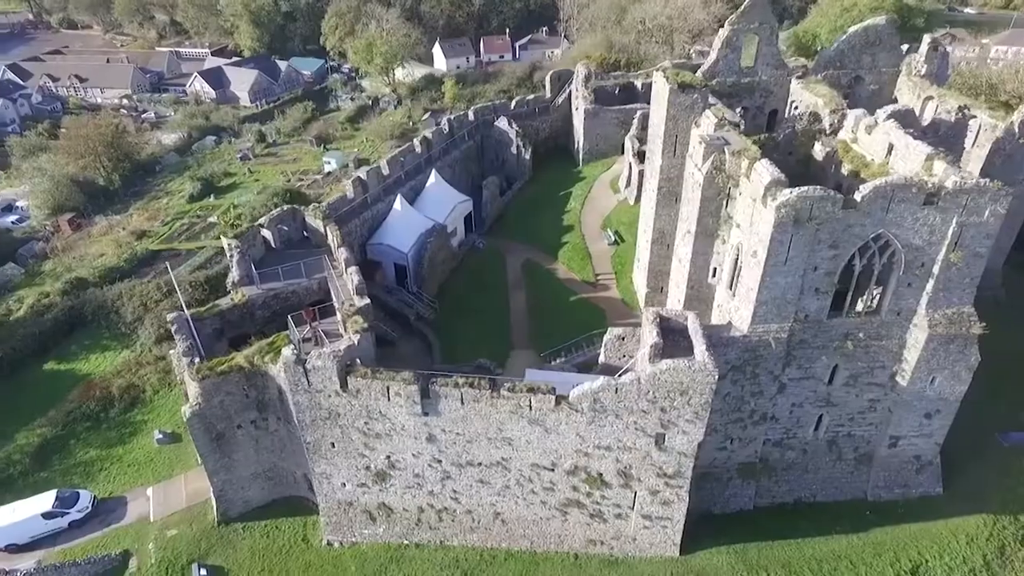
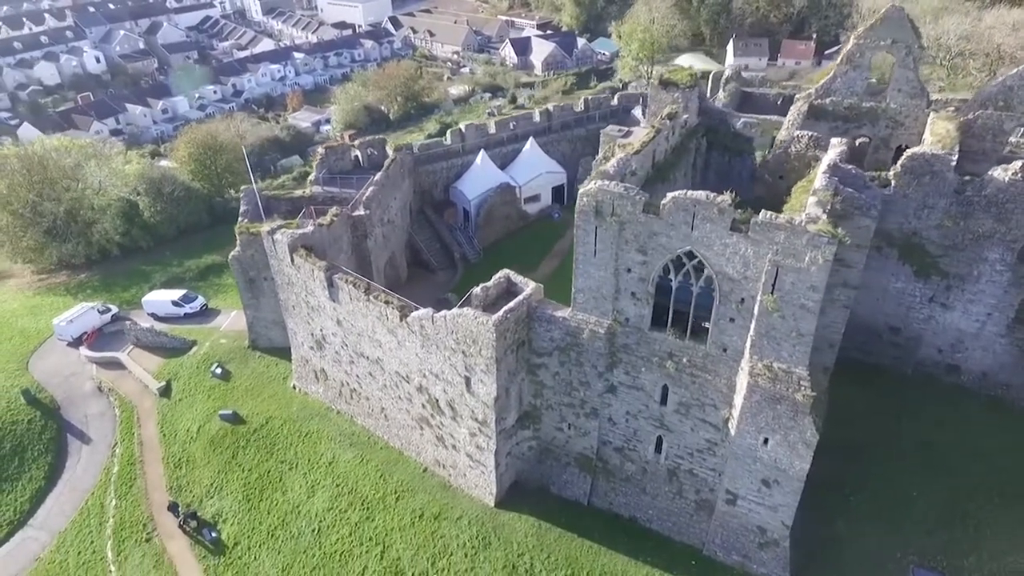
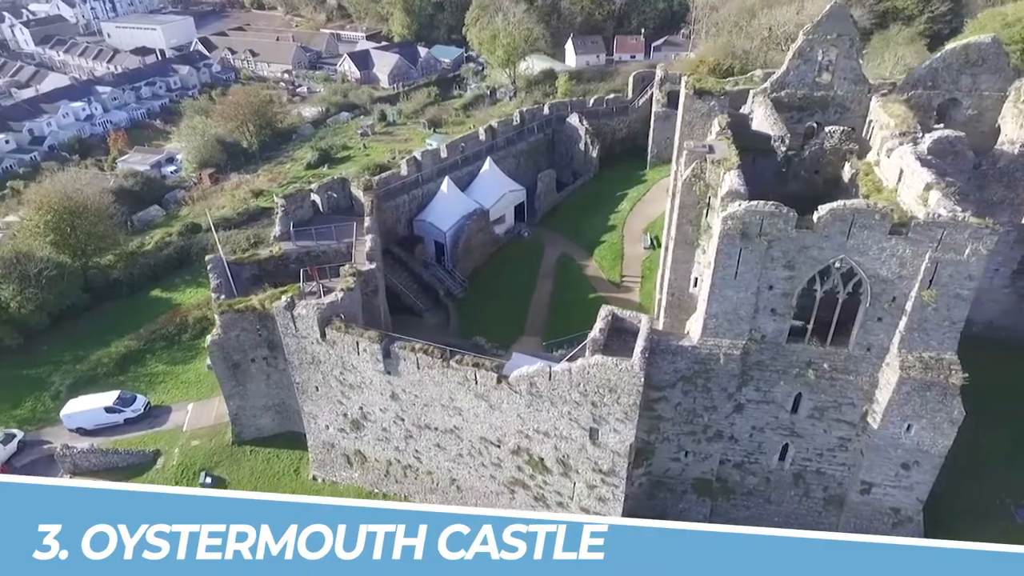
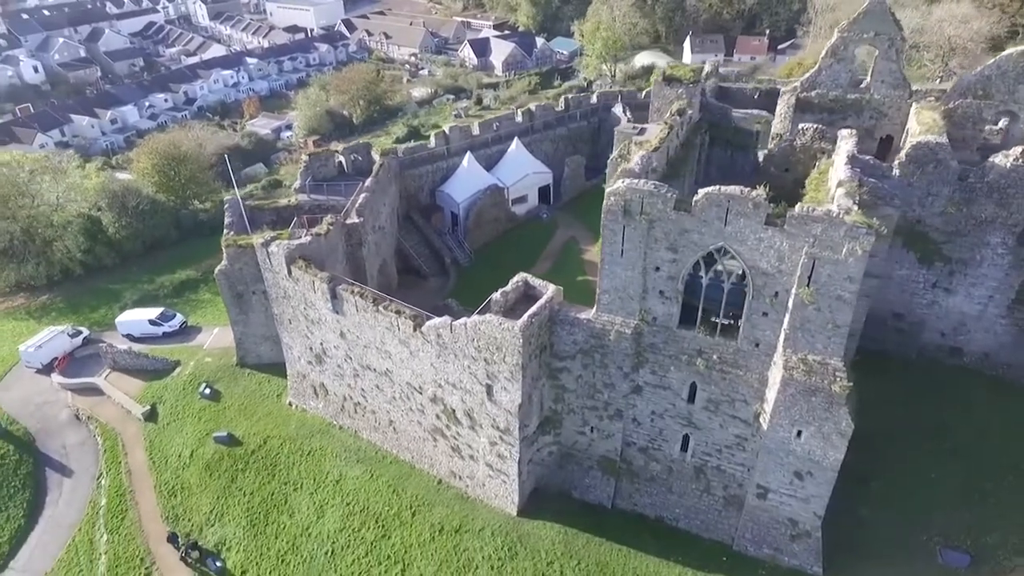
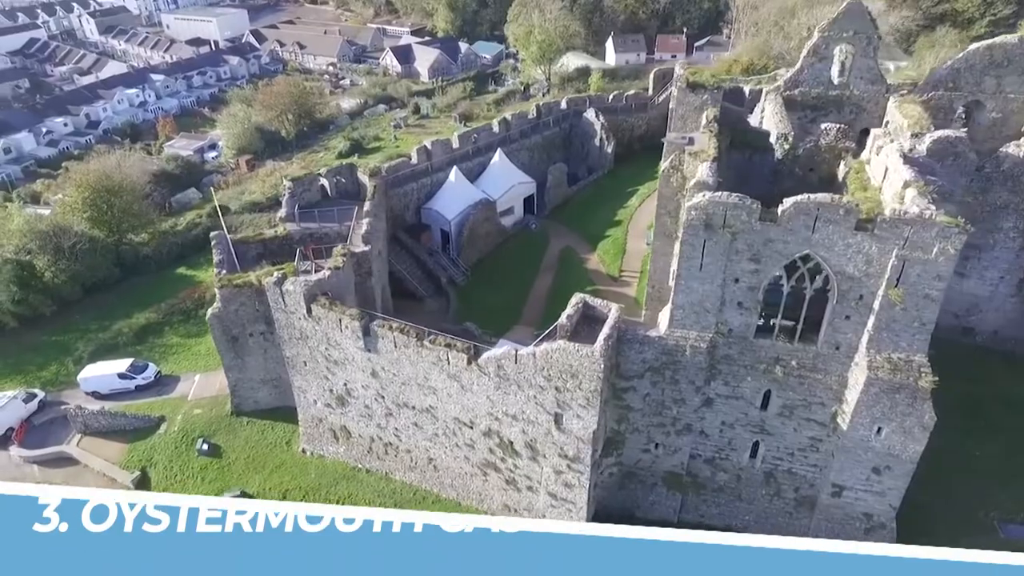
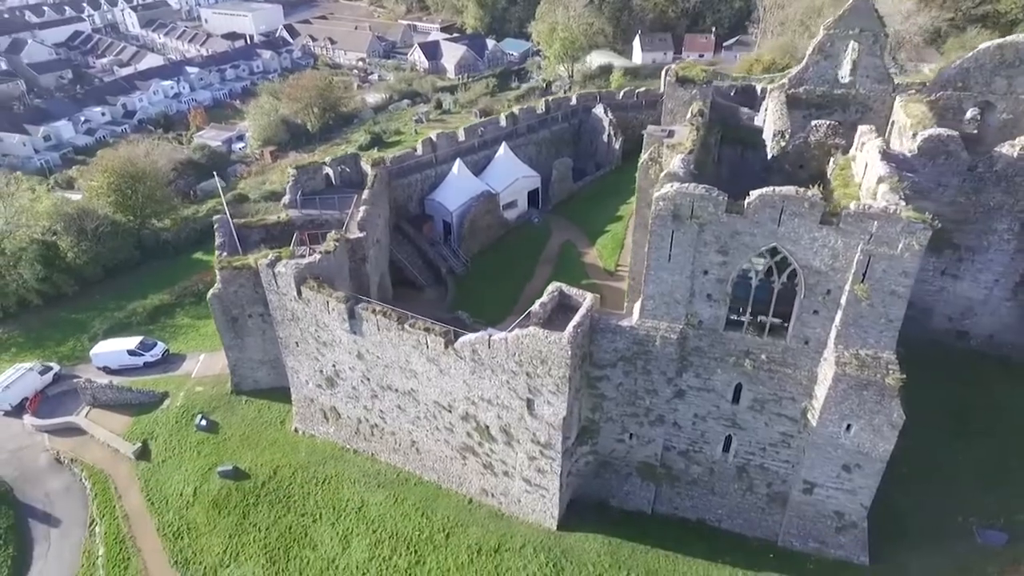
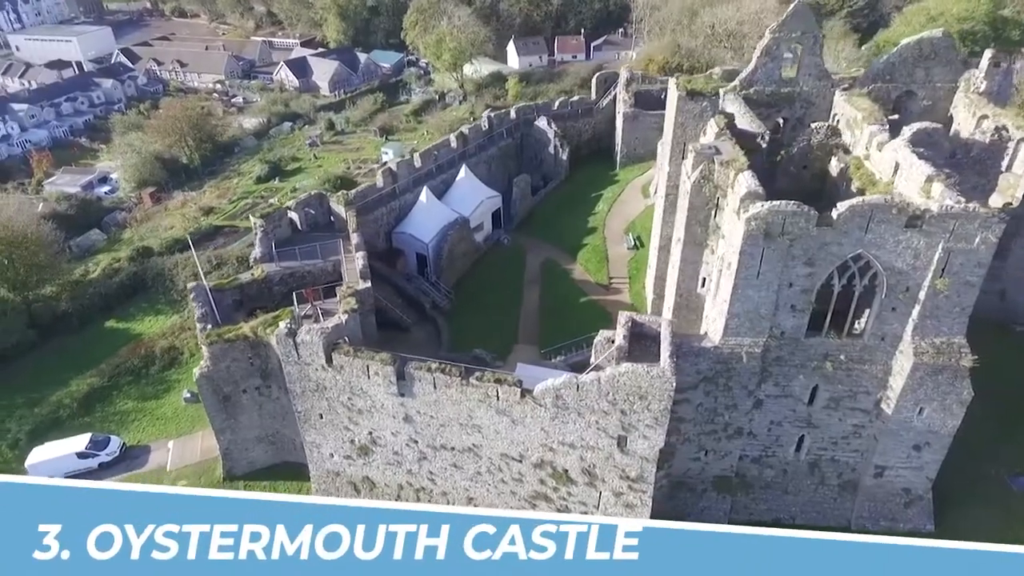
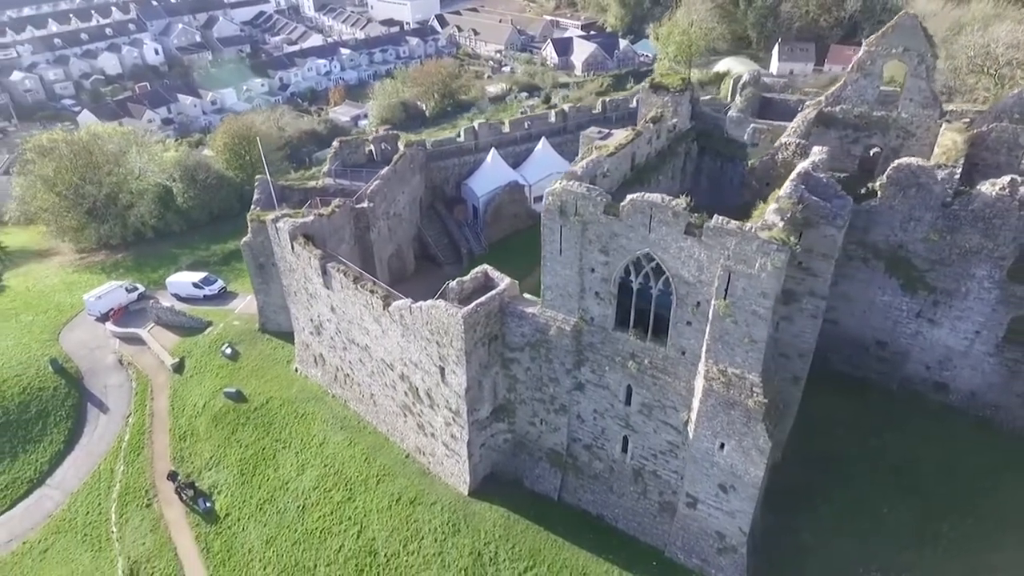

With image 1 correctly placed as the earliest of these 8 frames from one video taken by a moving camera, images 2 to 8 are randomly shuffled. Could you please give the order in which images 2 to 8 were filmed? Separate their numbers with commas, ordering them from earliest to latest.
7, 3, 5, 6, 4, 2, 8
